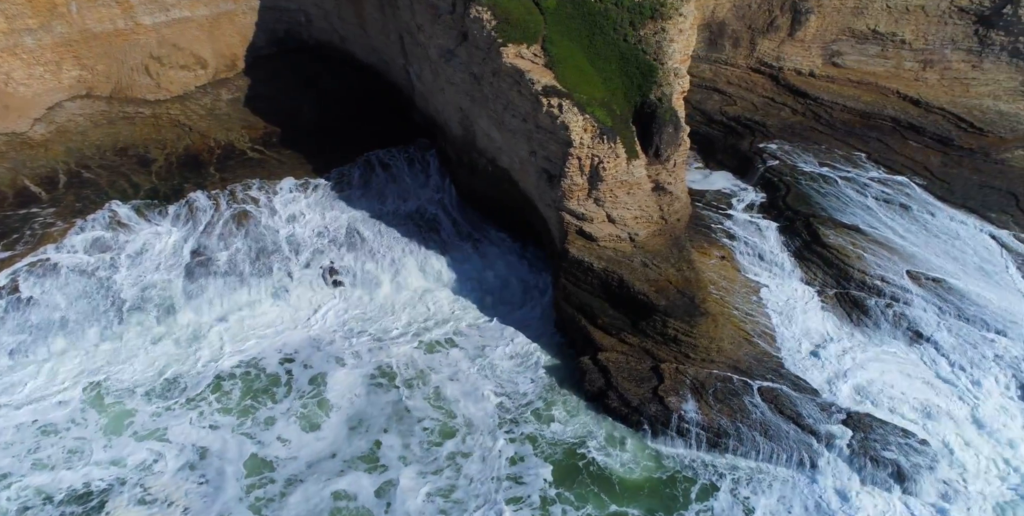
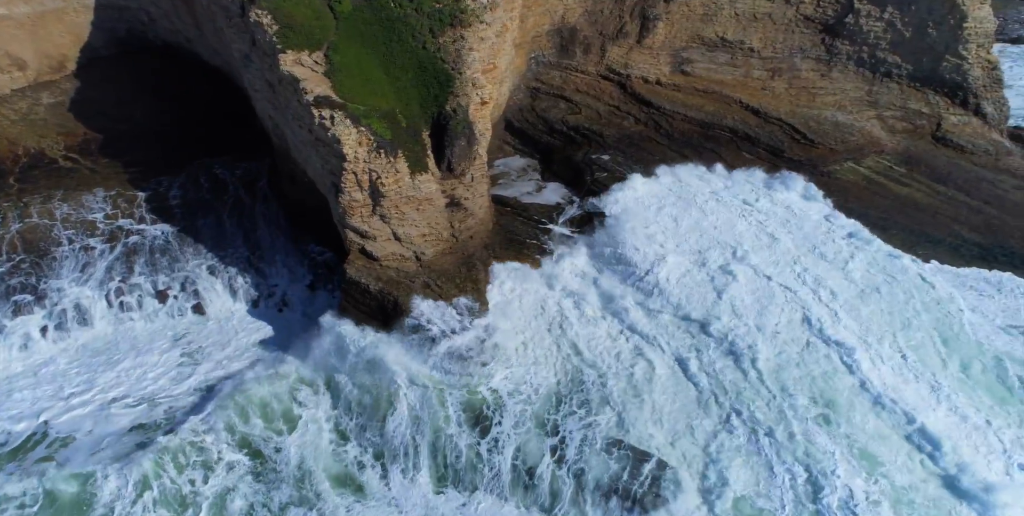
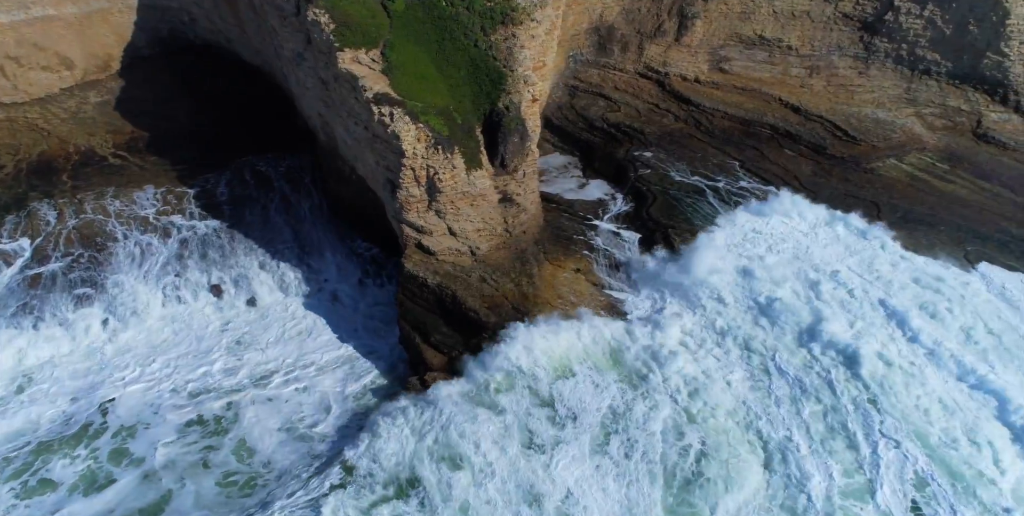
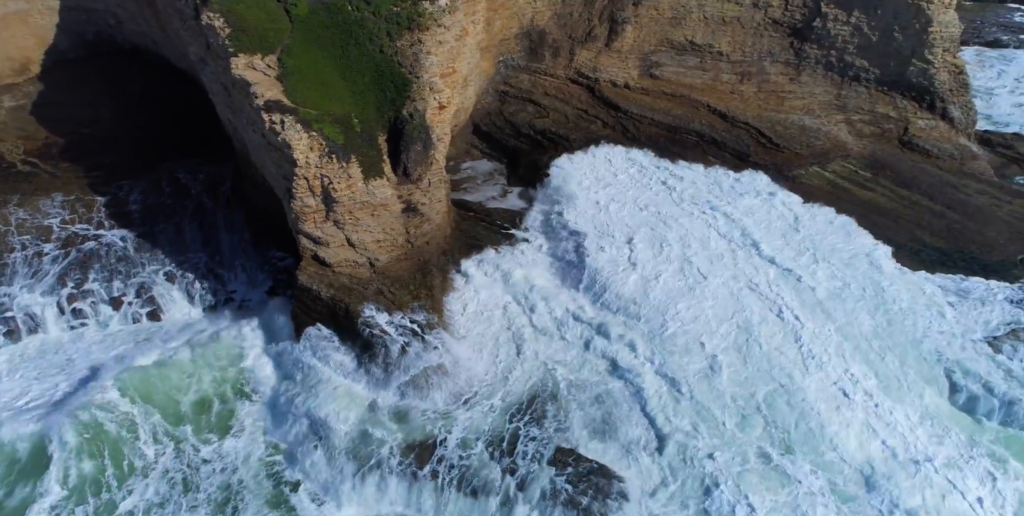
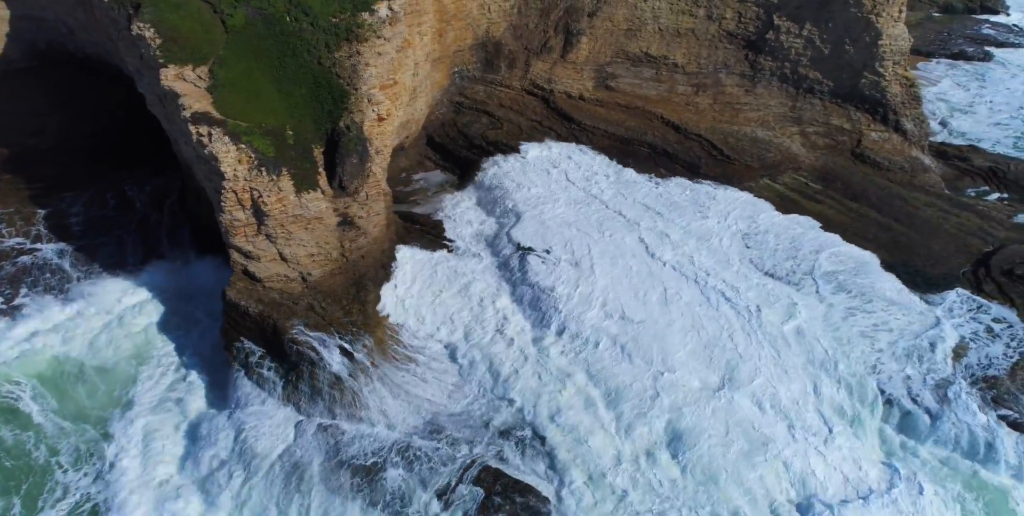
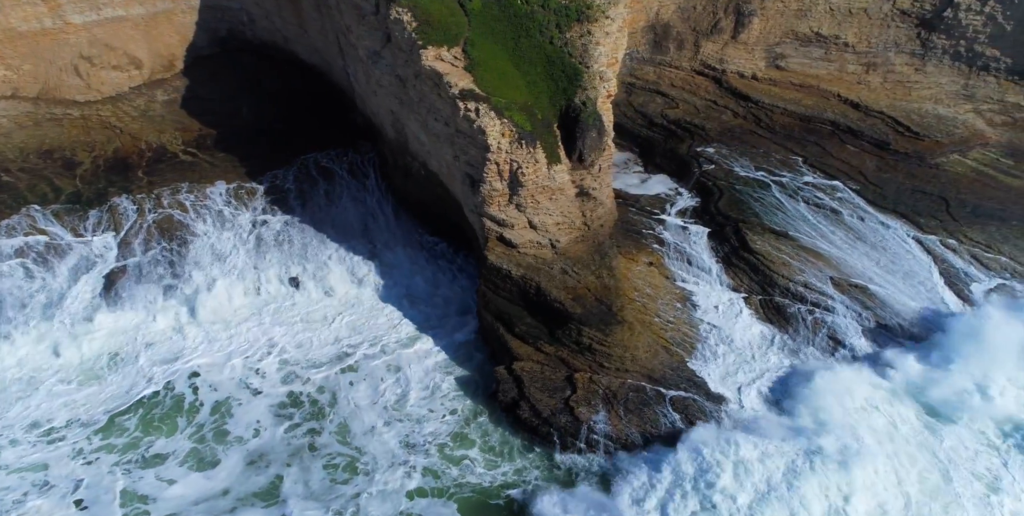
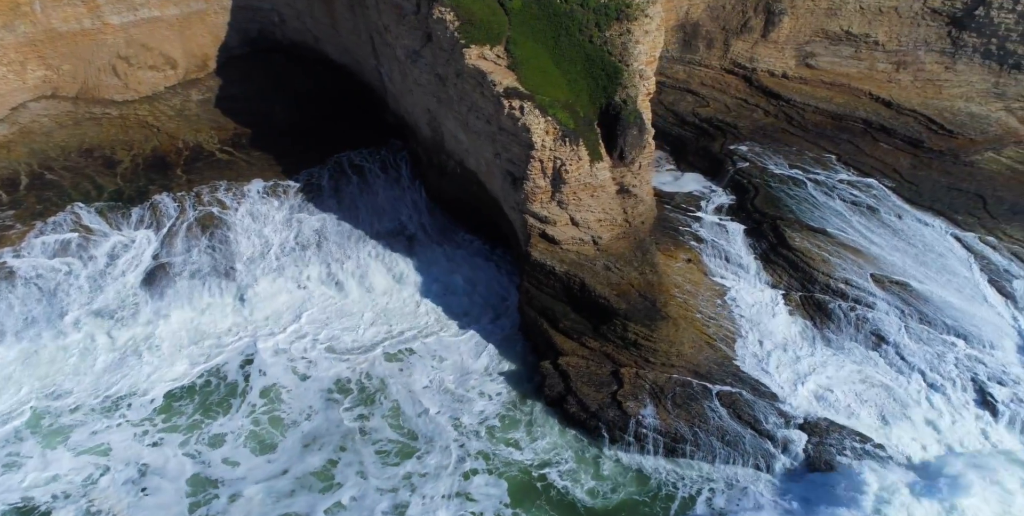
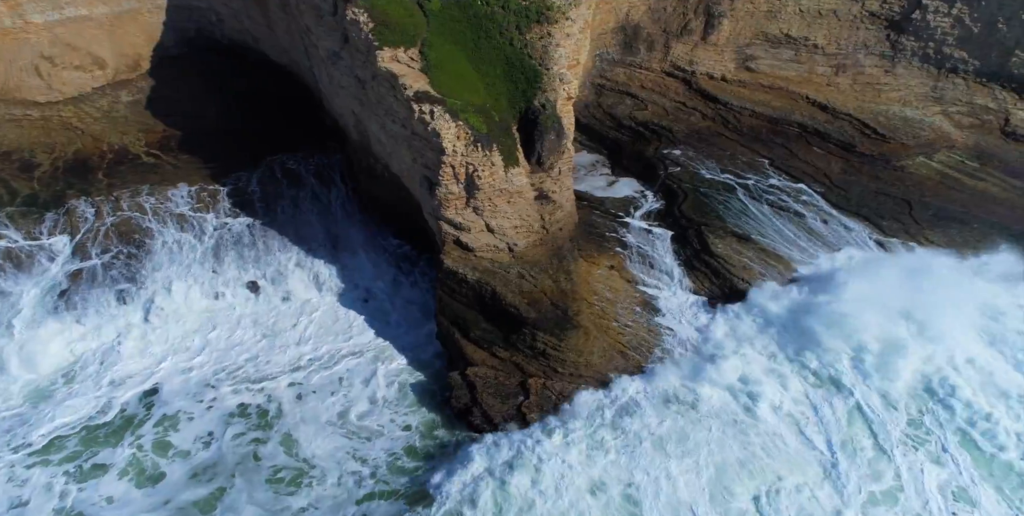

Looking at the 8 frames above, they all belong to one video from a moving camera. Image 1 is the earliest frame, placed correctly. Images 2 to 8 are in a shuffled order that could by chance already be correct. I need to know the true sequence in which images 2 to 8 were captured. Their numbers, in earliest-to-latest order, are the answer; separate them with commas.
7, 6, 8, 3, 2, 4, 5
